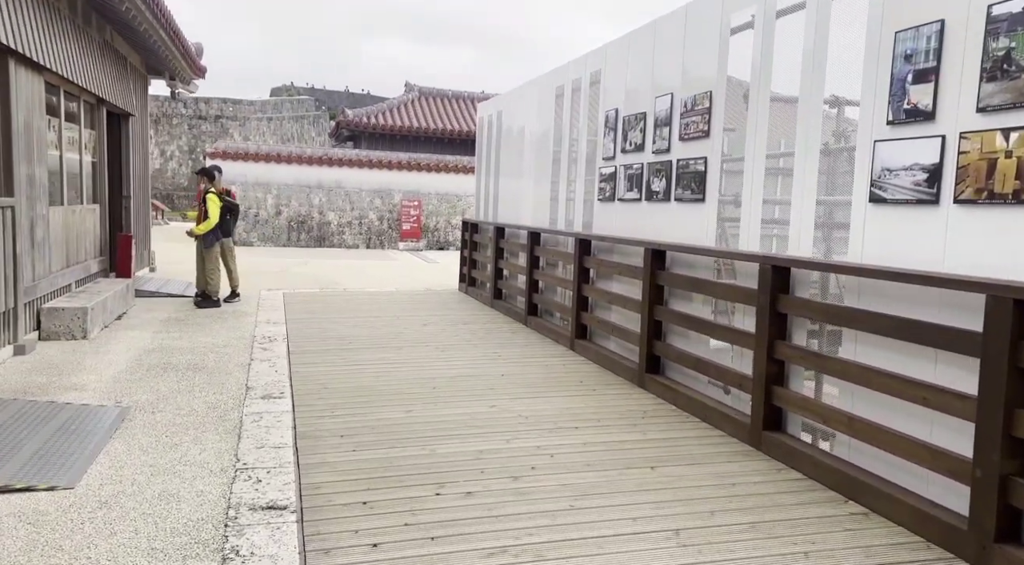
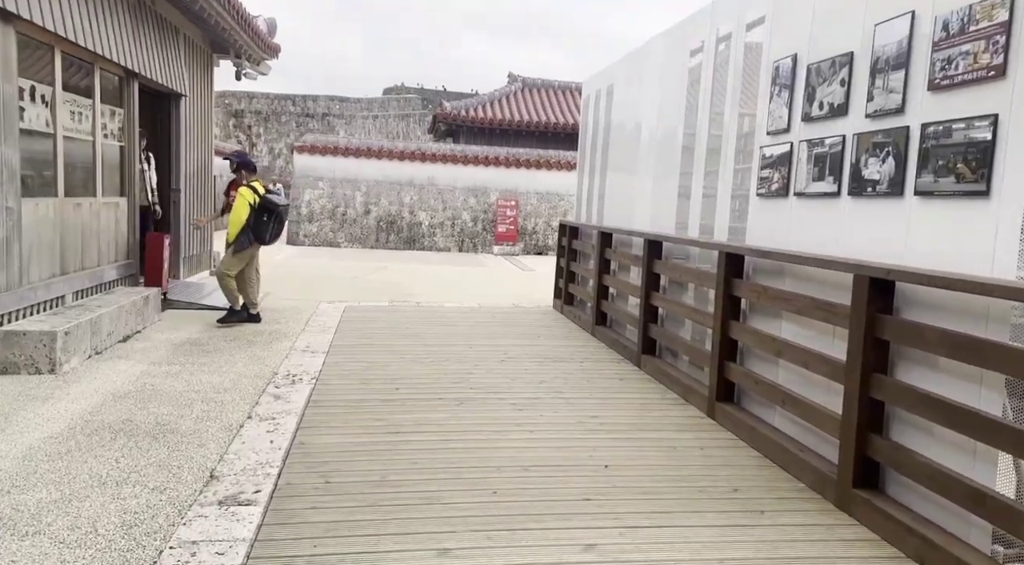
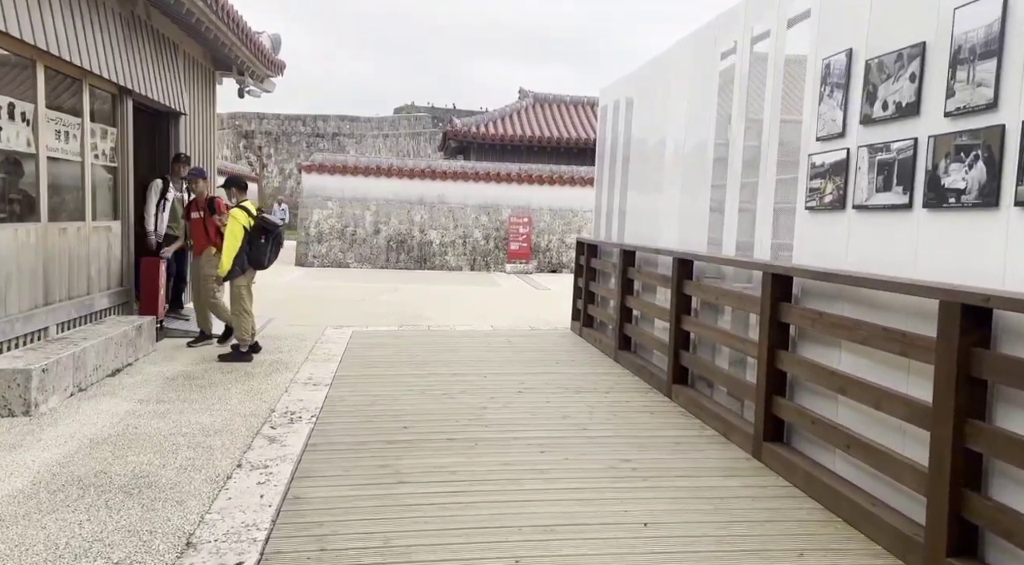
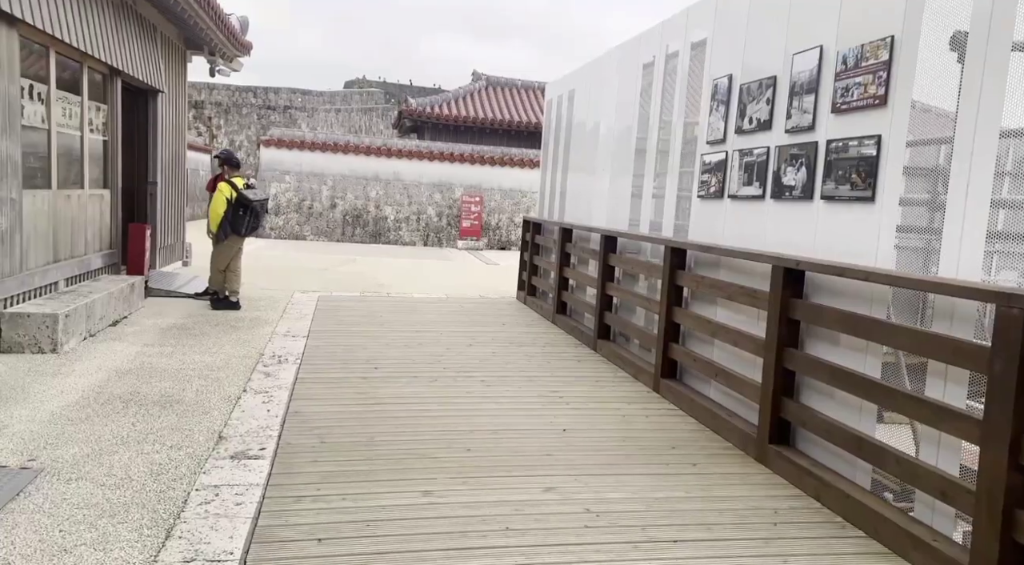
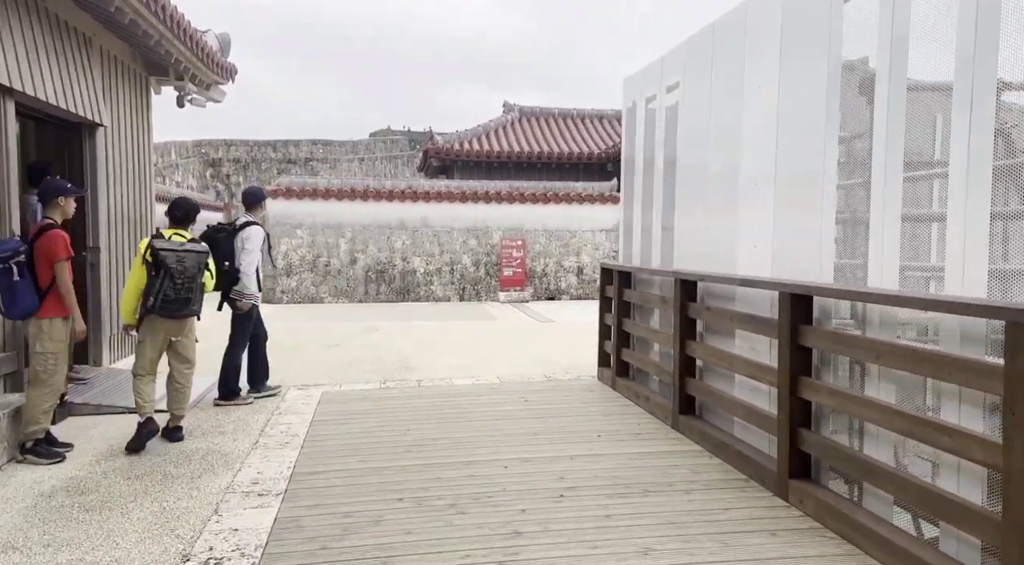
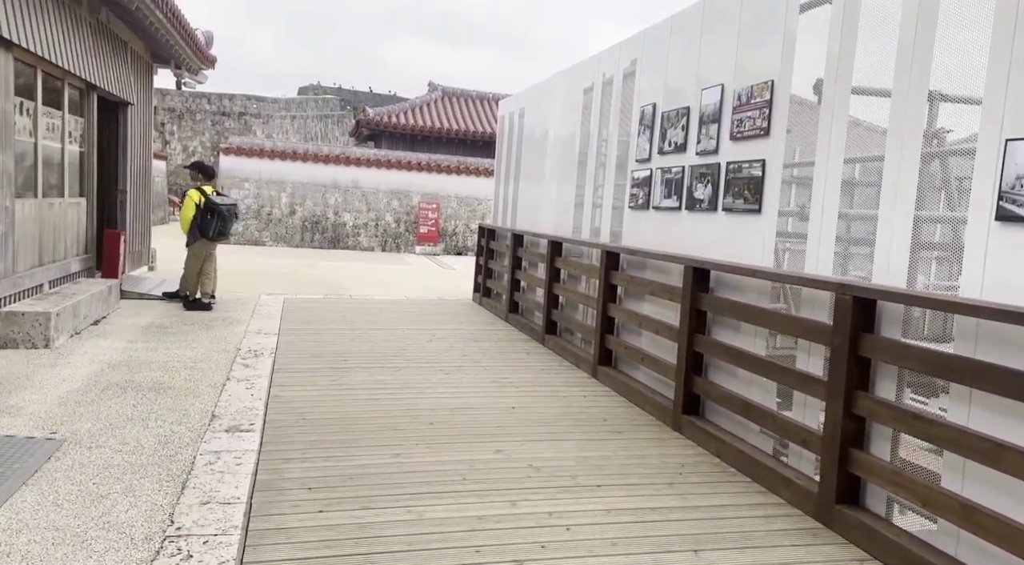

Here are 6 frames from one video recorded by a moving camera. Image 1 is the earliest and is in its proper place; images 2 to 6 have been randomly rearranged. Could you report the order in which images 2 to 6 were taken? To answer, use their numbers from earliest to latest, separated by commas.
6, 4, 2, 3, 5
